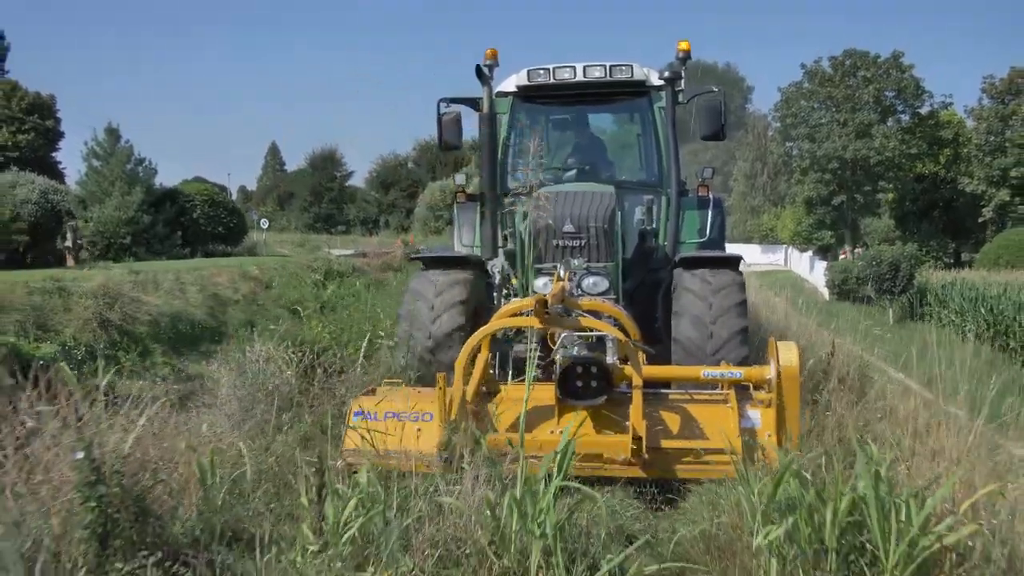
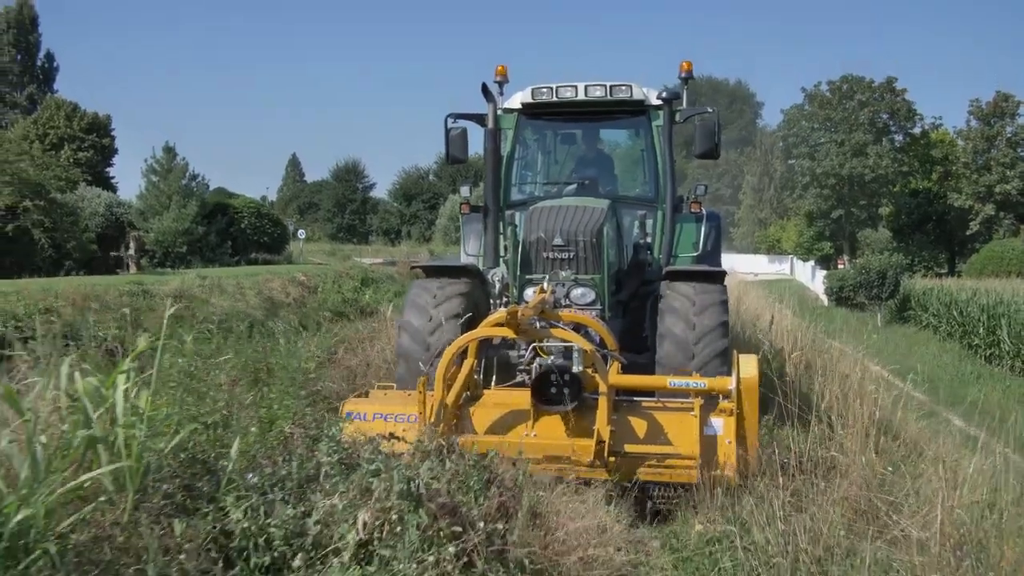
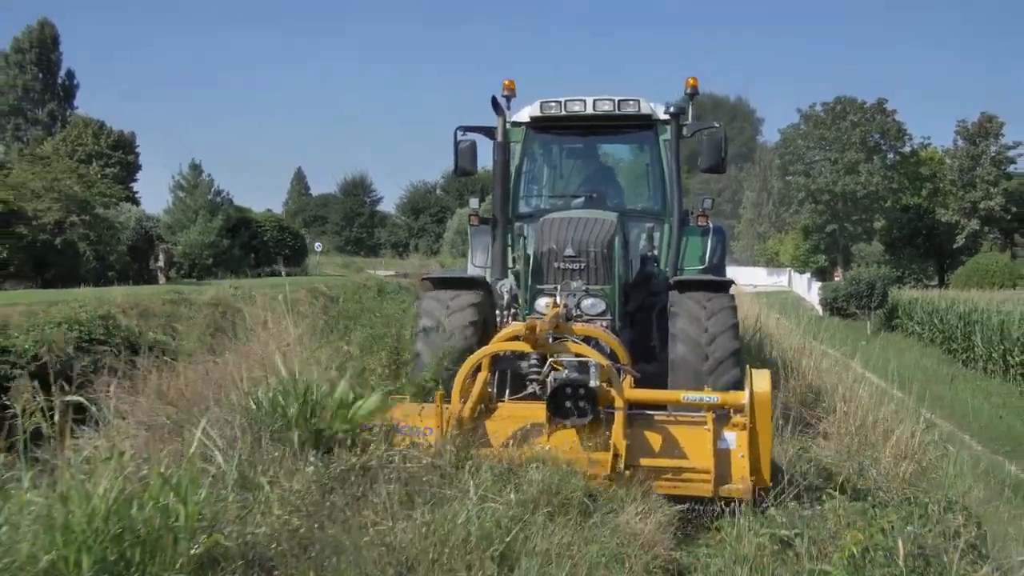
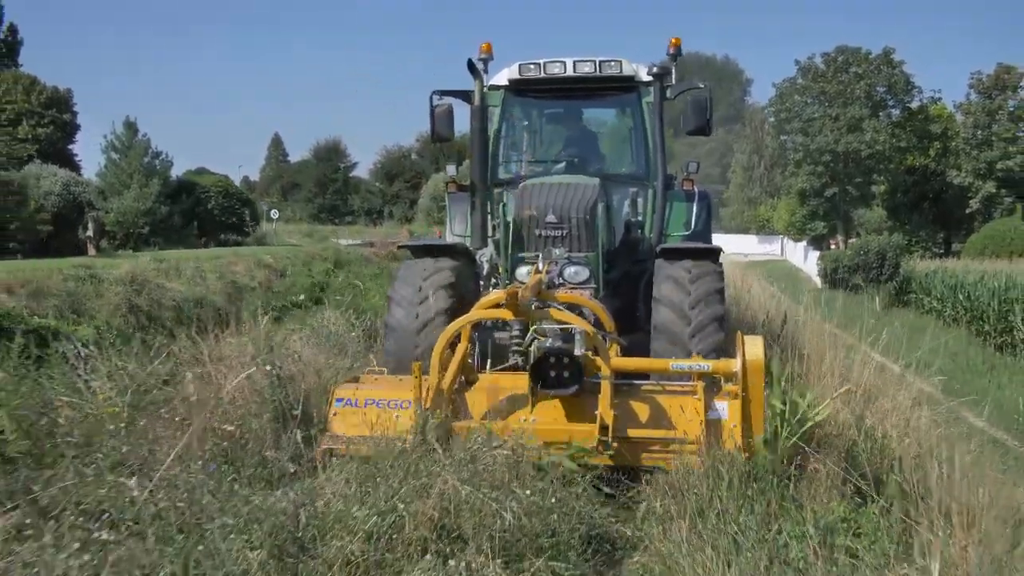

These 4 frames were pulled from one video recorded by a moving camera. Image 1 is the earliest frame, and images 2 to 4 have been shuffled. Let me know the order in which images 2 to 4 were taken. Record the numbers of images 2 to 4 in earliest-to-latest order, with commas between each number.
4, 2, 3
